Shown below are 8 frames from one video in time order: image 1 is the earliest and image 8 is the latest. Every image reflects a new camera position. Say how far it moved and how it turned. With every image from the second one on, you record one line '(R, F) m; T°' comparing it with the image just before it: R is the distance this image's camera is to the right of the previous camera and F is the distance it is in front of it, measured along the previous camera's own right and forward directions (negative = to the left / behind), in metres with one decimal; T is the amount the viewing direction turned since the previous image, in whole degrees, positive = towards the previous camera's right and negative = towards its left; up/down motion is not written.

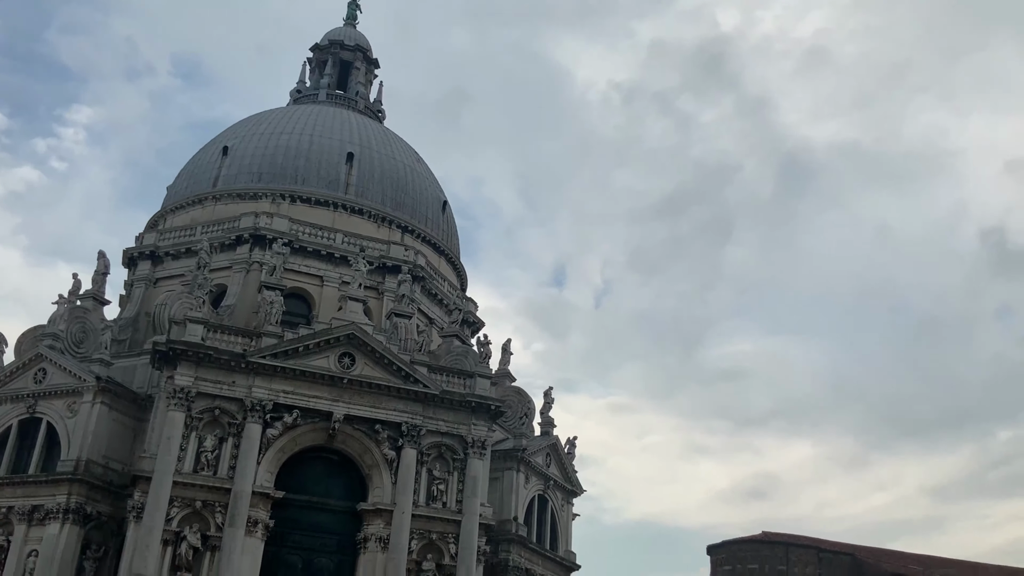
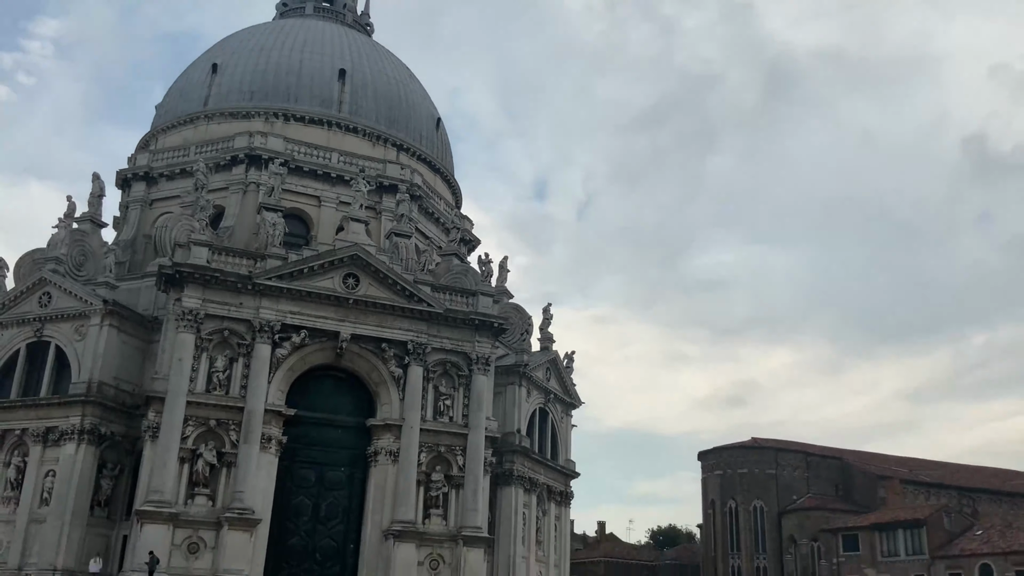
(-0.9, -0.4) m; +1°
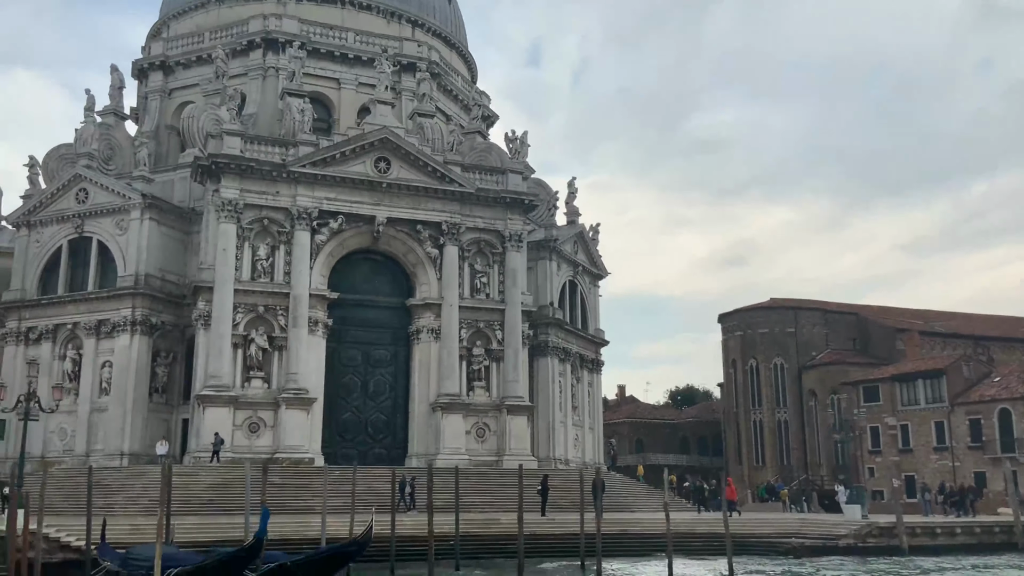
(-1.3, -0.7) m; 0°
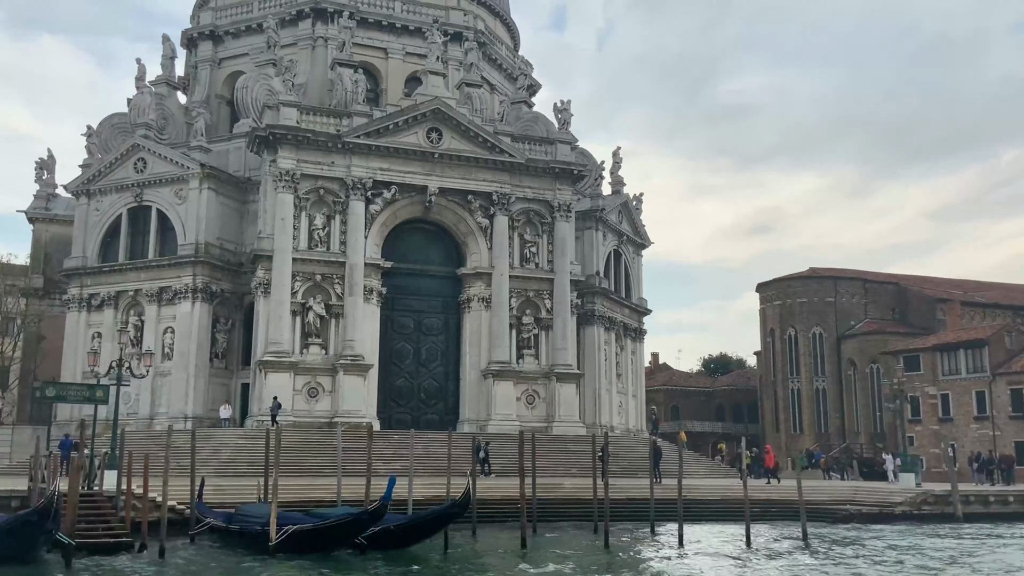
(-1.1, -0.6) m; -1°
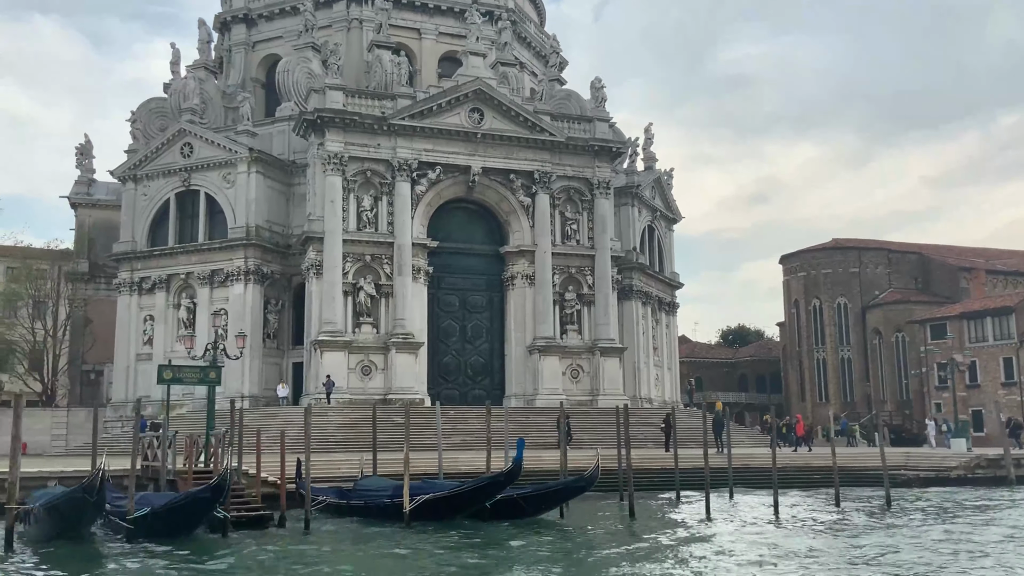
(-1.8, -0.7) m; 0°
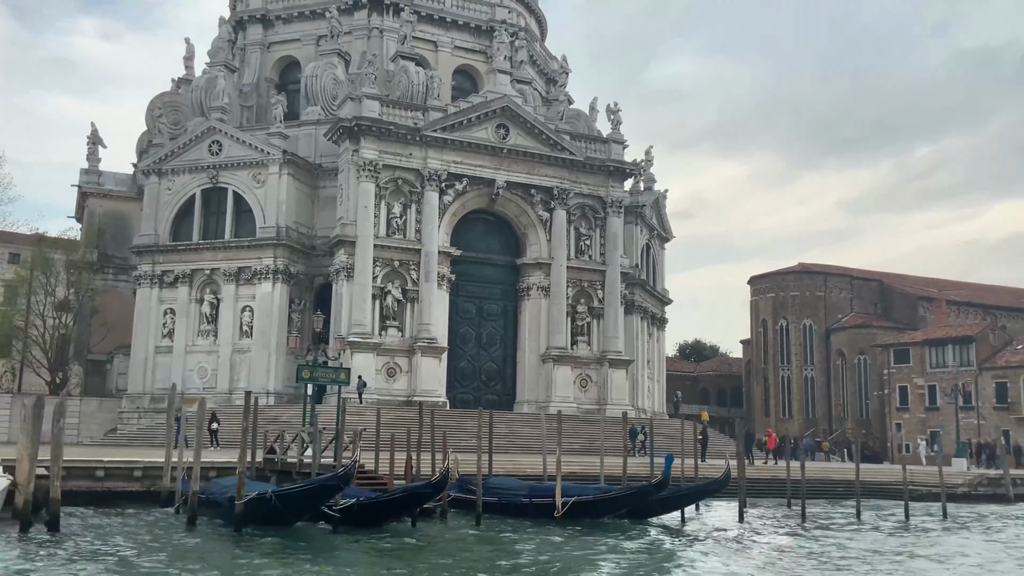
(-4.0, -1.4) m; +5°
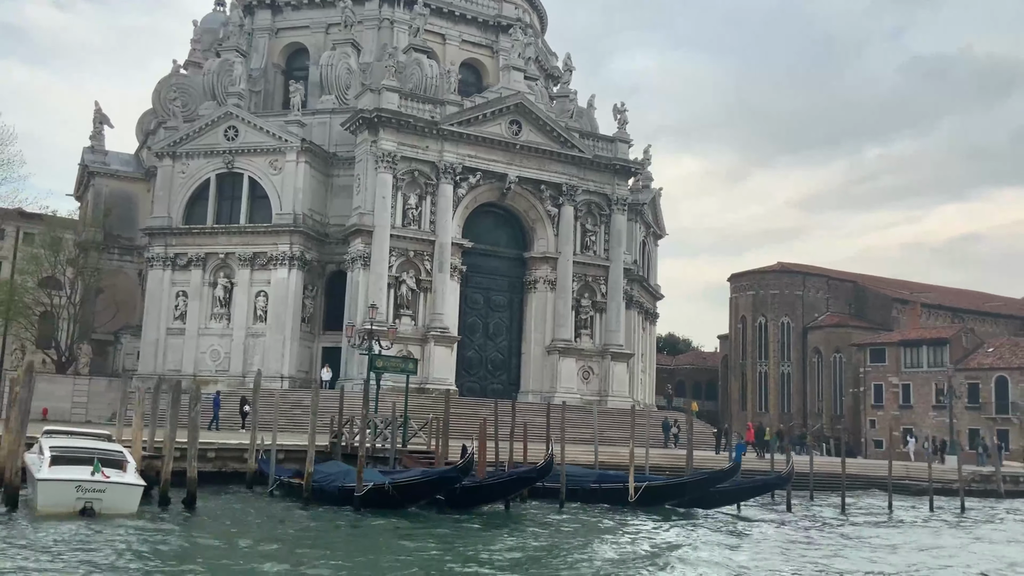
(-2.4, -1.0) m; +3°
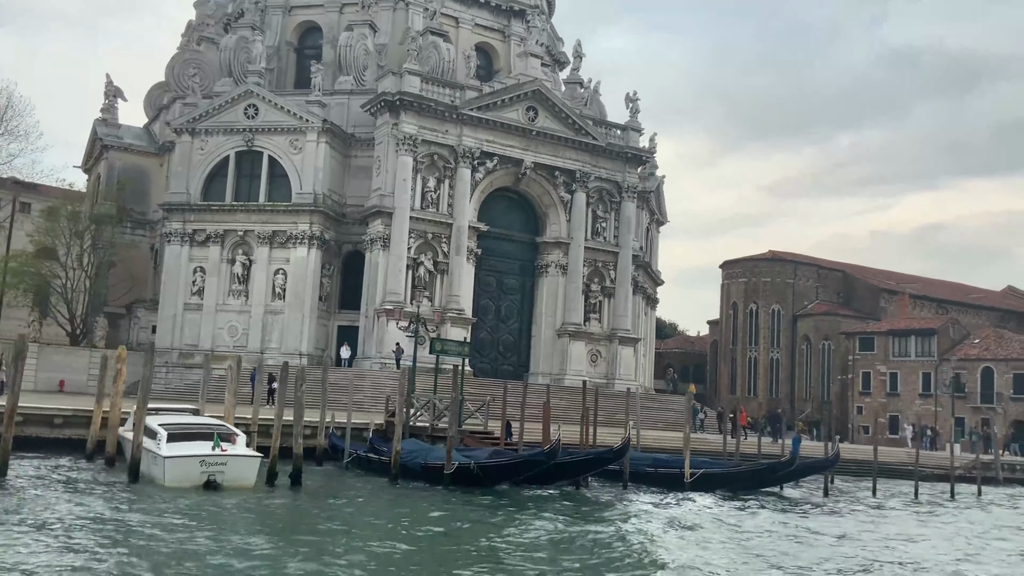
(-1.9, -0.8) m; +2°
